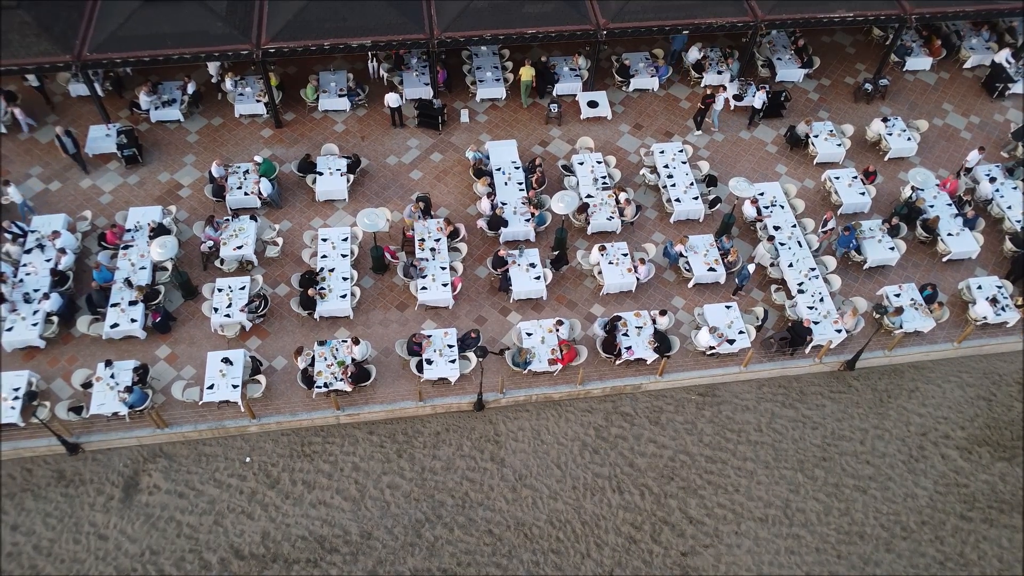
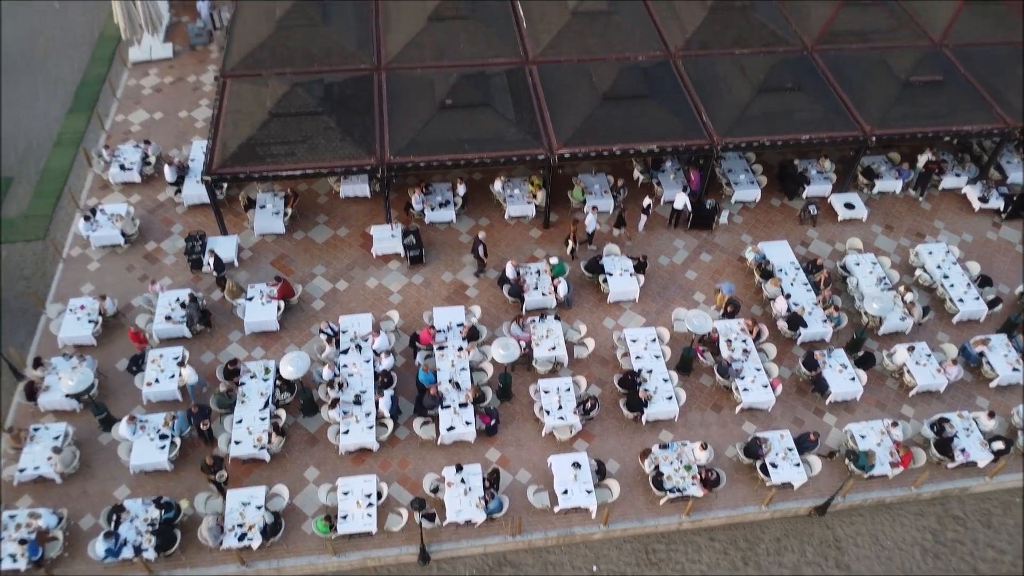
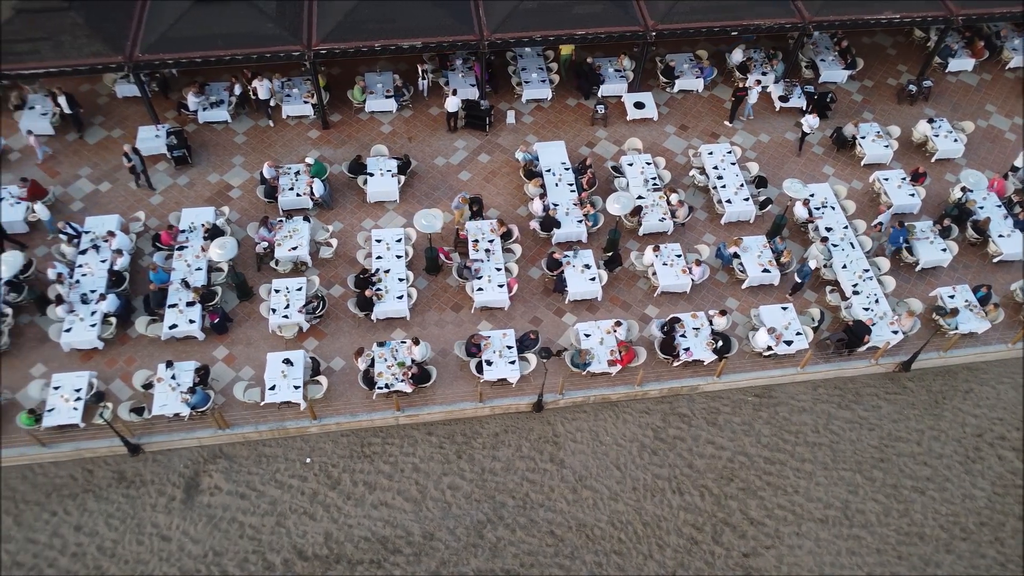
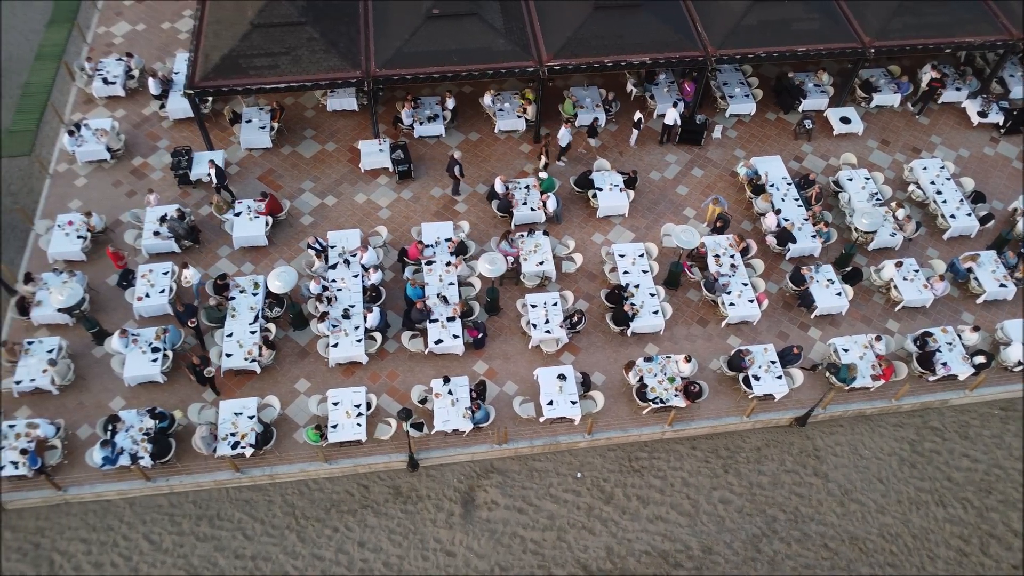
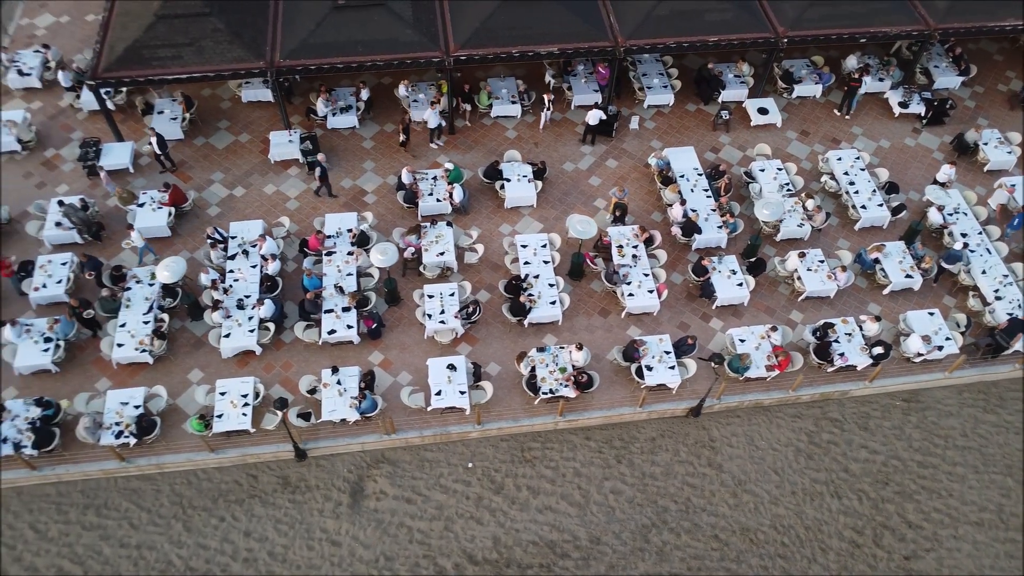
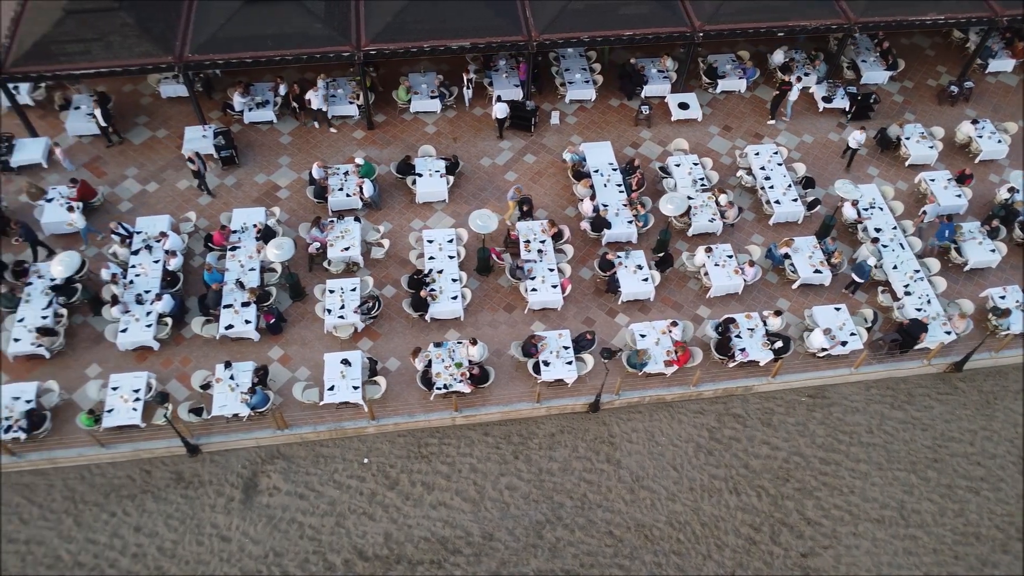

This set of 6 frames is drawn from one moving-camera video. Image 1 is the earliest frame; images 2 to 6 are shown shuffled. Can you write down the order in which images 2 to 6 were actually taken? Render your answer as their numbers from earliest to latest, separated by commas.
3, 6, 5, 4, 2
